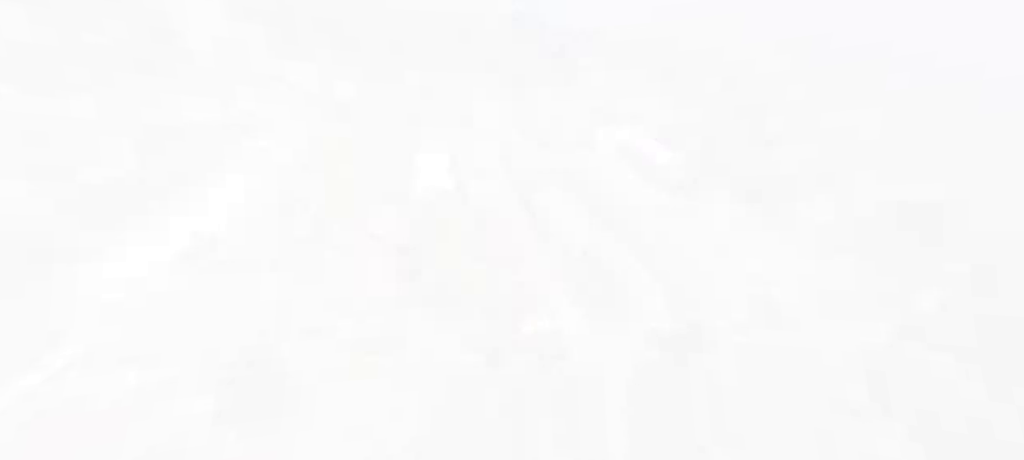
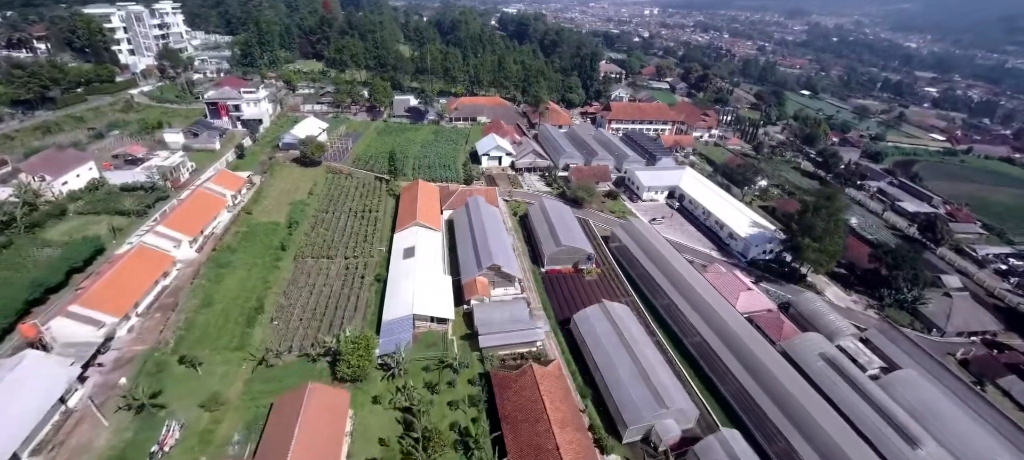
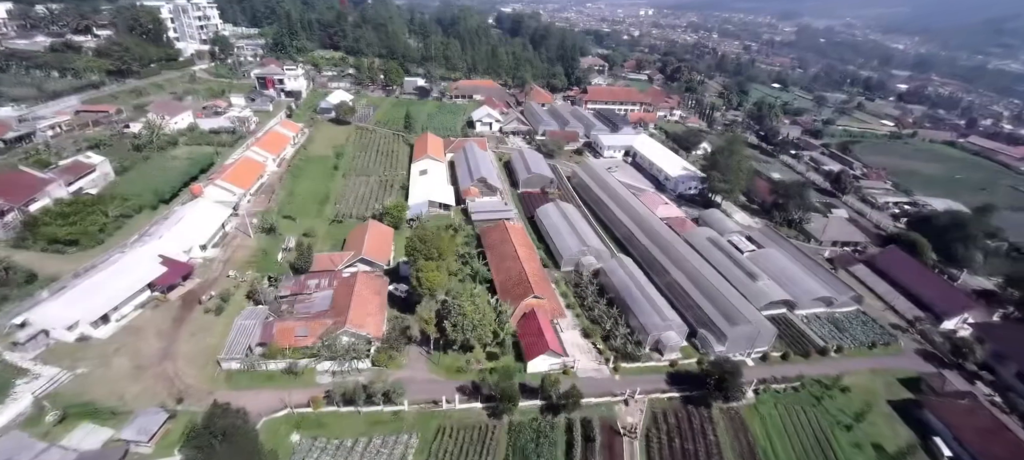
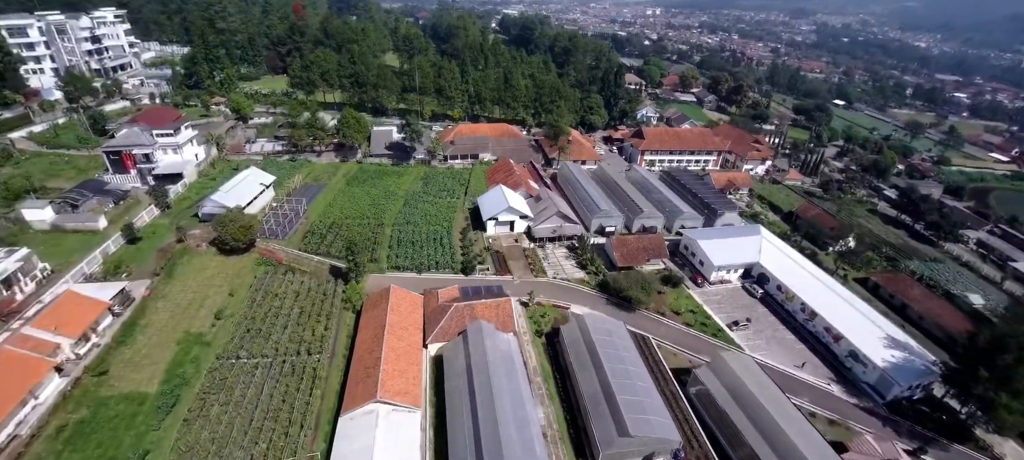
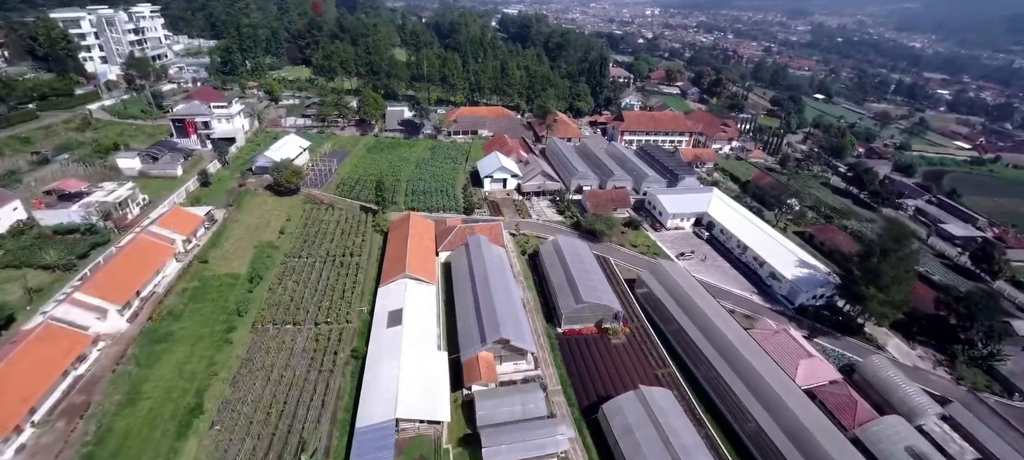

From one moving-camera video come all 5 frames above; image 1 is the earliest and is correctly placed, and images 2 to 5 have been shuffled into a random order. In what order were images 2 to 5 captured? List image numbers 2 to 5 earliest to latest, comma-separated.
3, 2, 5, 4
